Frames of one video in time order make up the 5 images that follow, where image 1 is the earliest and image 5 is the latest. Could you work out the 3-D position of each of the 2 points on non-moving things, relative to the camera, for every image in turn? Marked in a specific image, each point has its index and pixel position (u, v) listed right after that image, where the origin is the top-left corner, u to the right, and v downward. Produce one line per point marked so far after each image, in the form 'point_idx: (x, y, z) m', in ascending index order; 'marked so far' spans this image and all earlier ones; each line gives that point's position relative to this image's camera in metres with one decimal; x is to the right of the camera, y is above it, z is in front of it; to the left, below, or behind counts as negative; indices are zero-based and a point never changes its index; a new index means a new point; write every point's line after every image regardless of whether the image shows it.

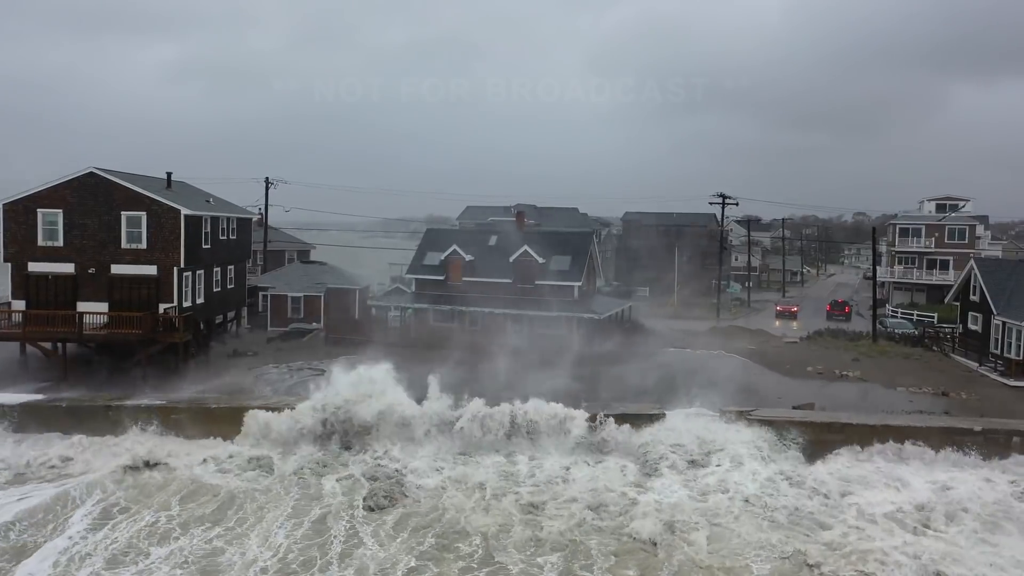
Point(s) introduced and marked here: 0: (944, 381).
0: (+11.8, -2.7, +19.8) m
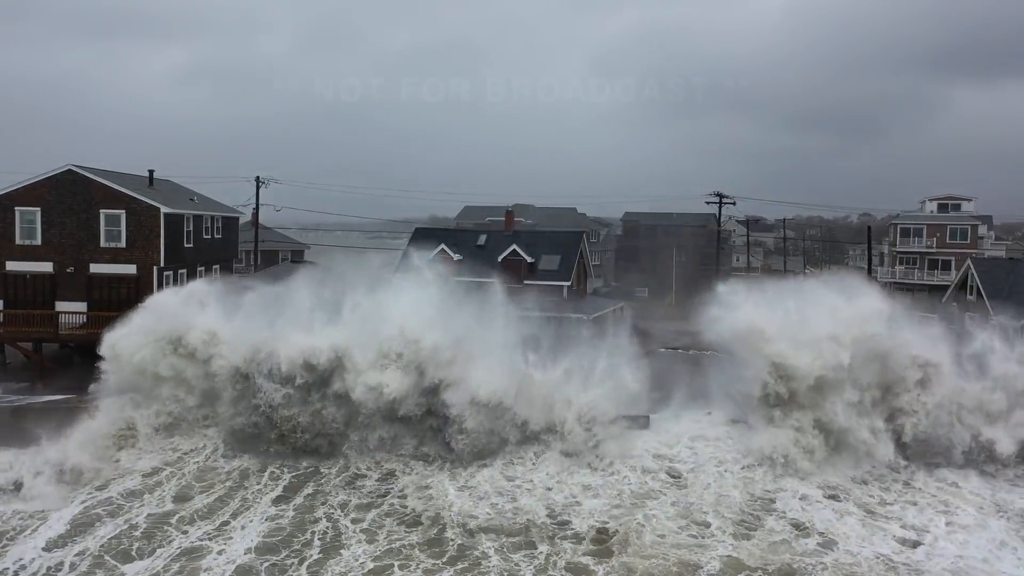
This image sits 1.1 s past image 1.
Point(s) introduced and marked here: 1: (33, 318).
0: (+11.3, -2.6, +19.3) m
1: (-13.5, -0.8, +20.0) m
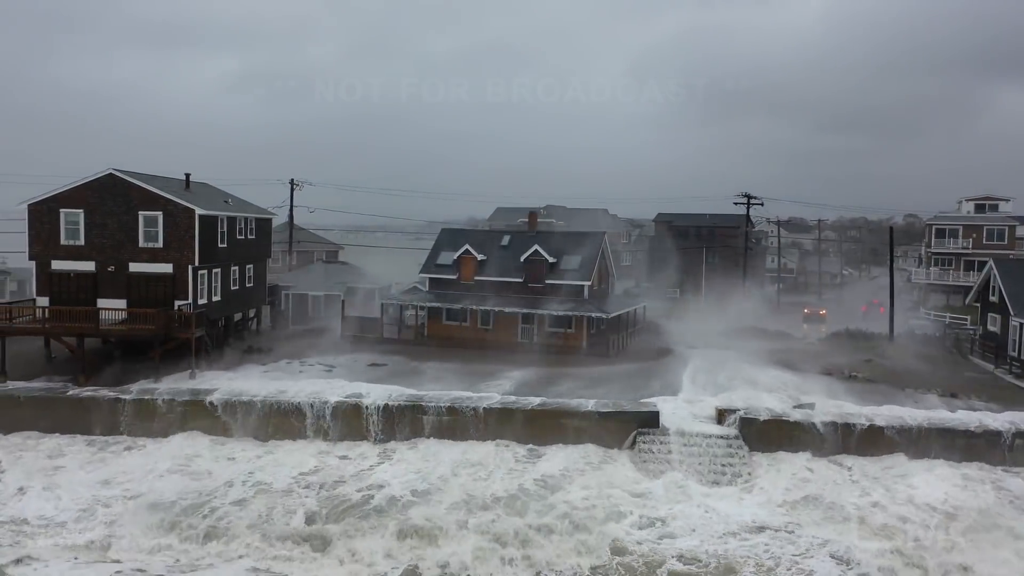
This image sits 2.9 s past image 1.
0: (+11.8, -2.7, +19.2) m
1: (-13.0, -0.8, +21.2) m
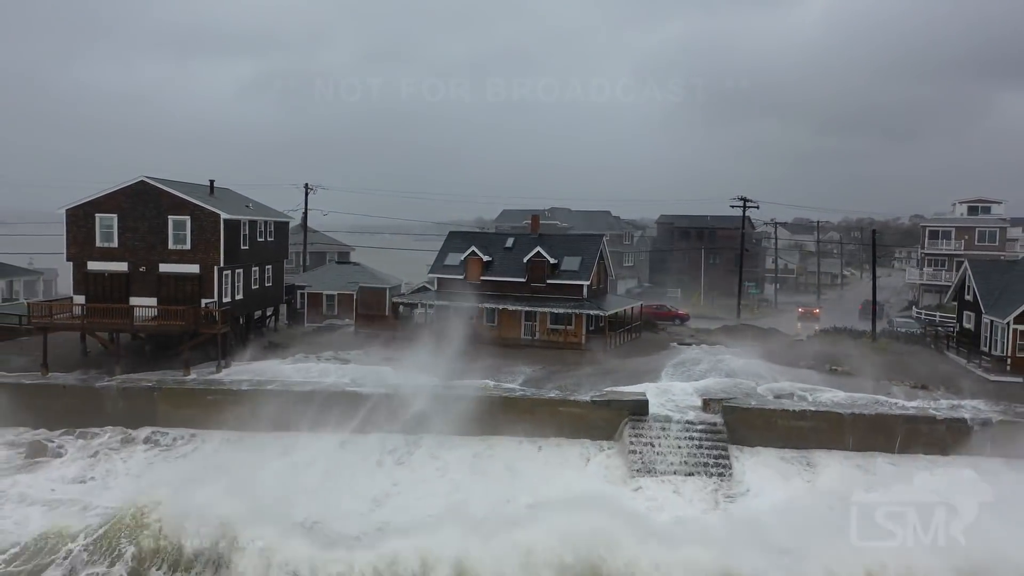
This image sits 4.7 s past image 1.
0: (+11.8, -2.6, +20.6) m
1: (-12.9, -0.7, +22.8) m
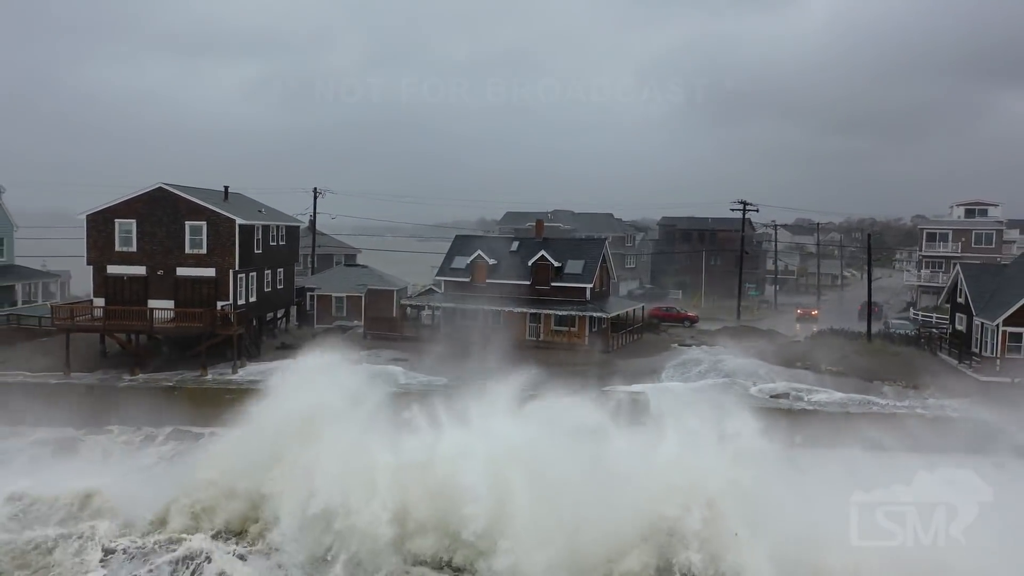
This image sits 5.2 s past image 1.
0: (+12.0, -2.7, +21.3) m
1: (-12.7, -0.8, +23.6) m
